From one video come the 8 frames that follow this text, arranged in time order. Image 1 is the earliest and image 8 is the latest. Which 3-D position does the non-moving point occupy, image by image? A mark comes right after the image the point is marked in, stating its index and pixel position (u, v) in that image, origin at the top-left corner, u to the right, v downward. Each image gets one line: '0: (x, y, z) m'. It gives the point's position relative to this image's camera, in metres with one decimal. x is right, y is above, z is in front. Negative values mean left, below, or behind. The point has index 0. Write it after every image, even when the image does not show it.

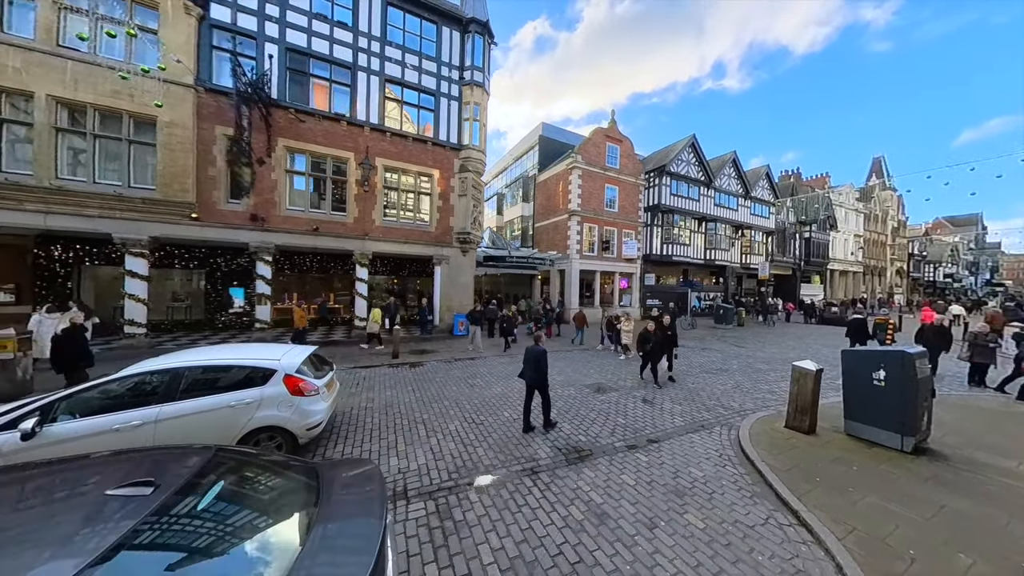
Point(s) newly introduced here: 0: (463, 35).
0: (-3.3, +16.7, +19.1) m
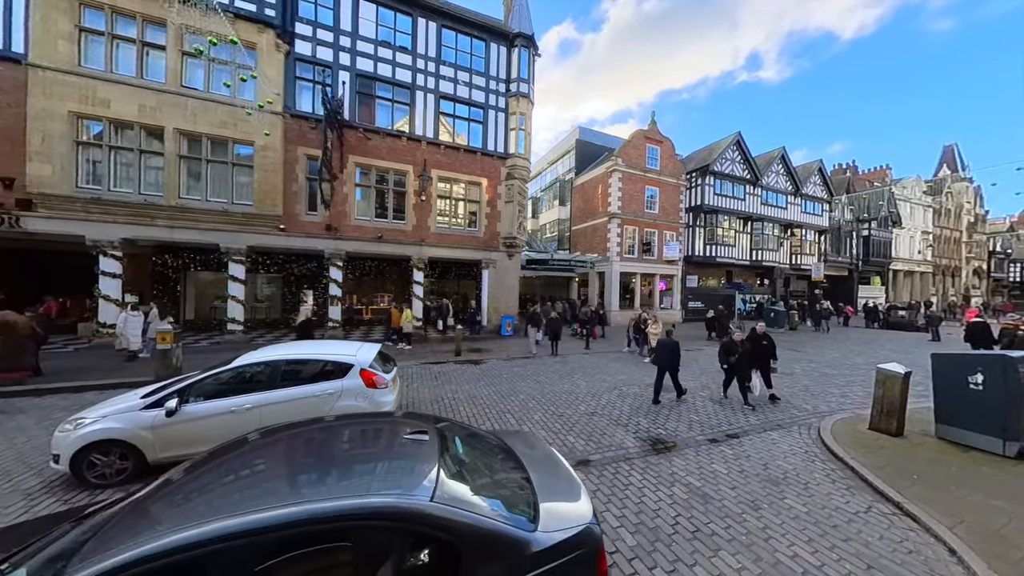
0: (-0.2, +16.5, +20.0) m
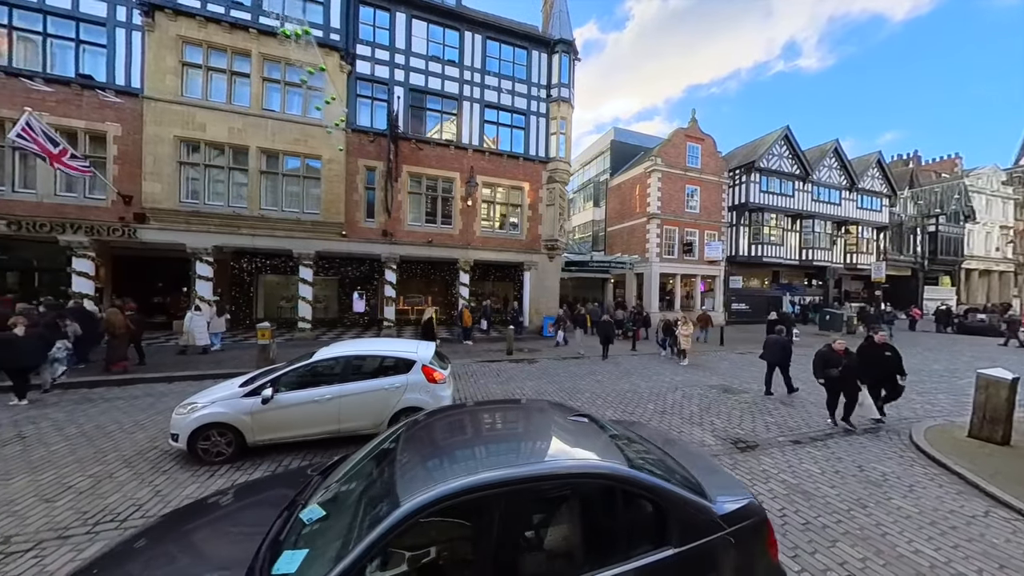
0: (+2.7, +16.4, +20.5) m
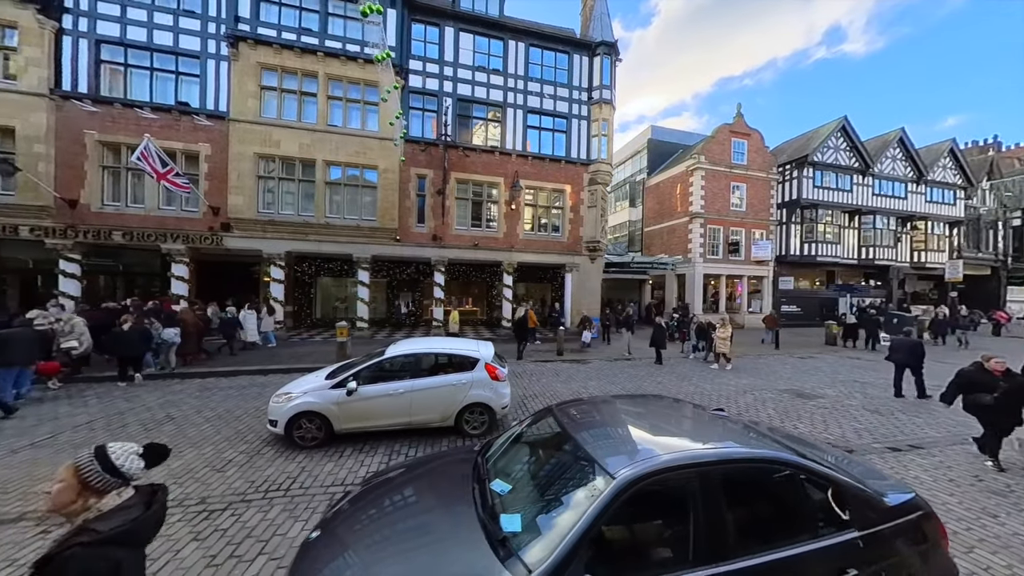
0: (+5.7, +16.3, +20.6) m
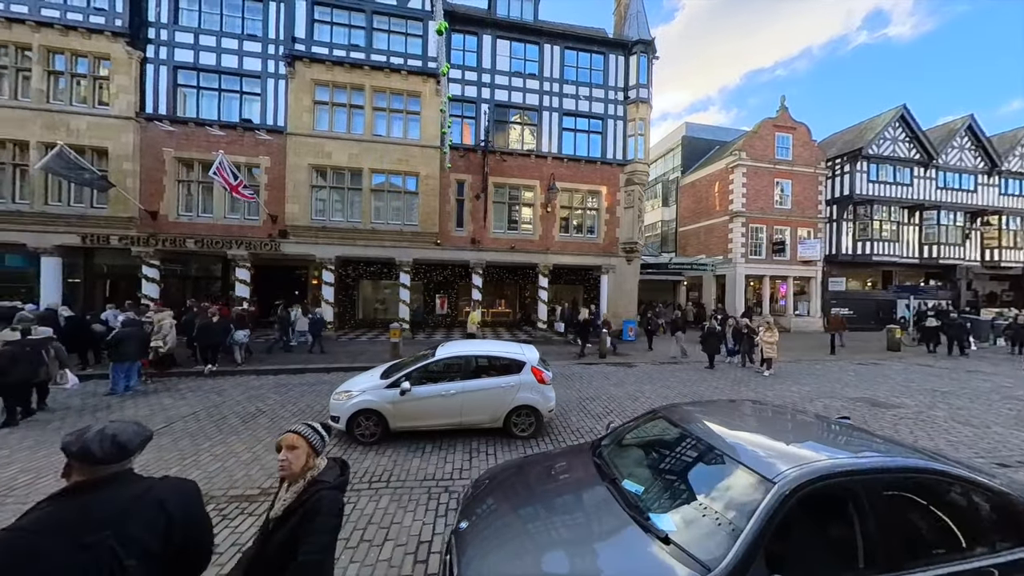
0: (+8.2, +16.2, +20.3) m
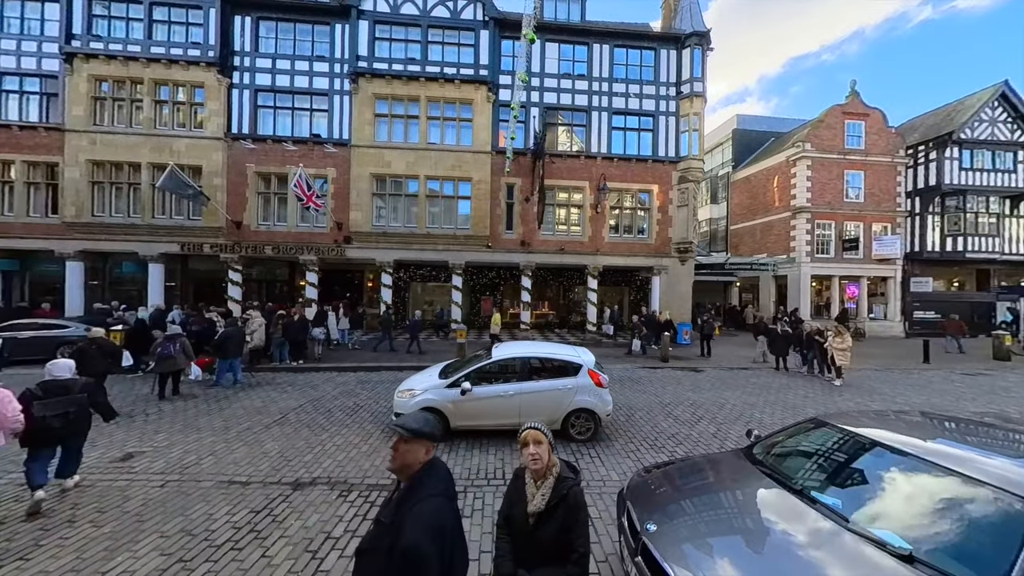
0: (+11.5, +16.1, +19.7) m
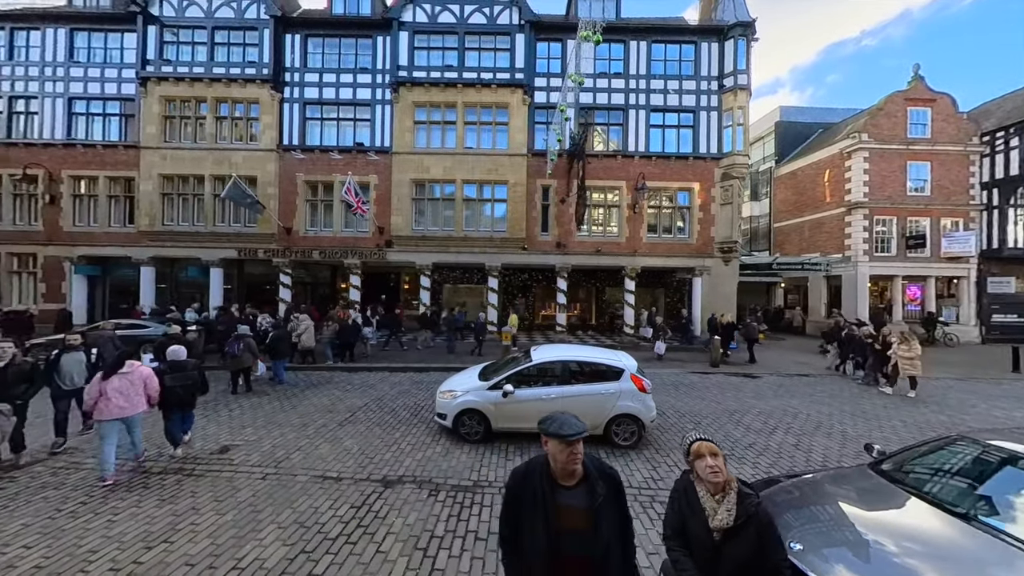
0: (+13.9, +16.0, +18.9) m
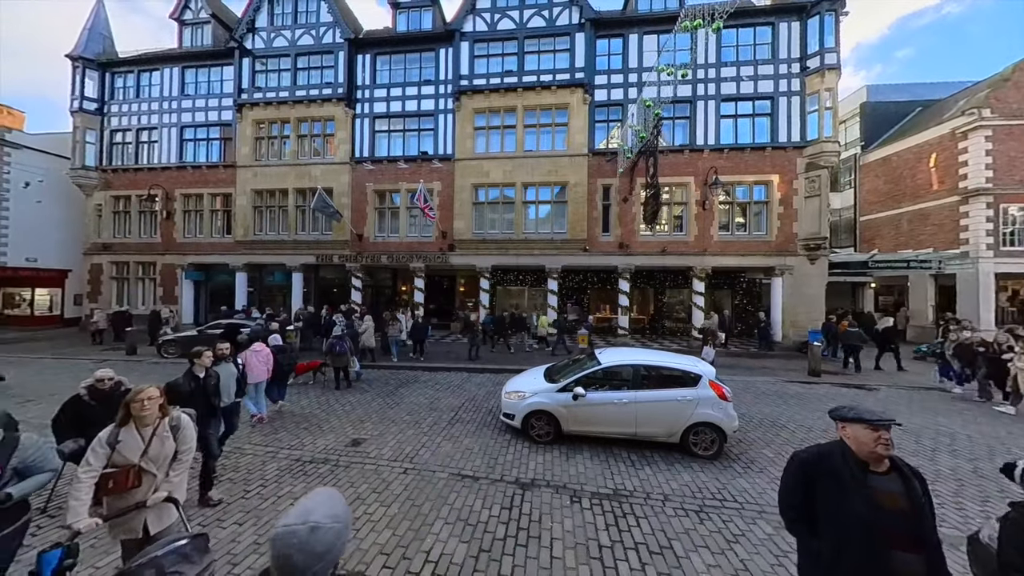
0: (+17.6, +15.9, +17.3) m
